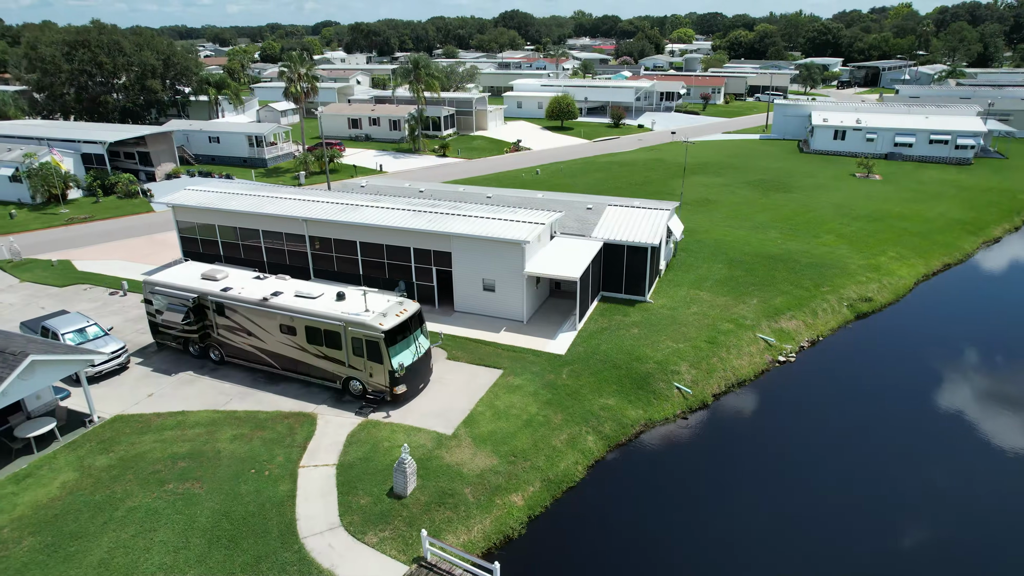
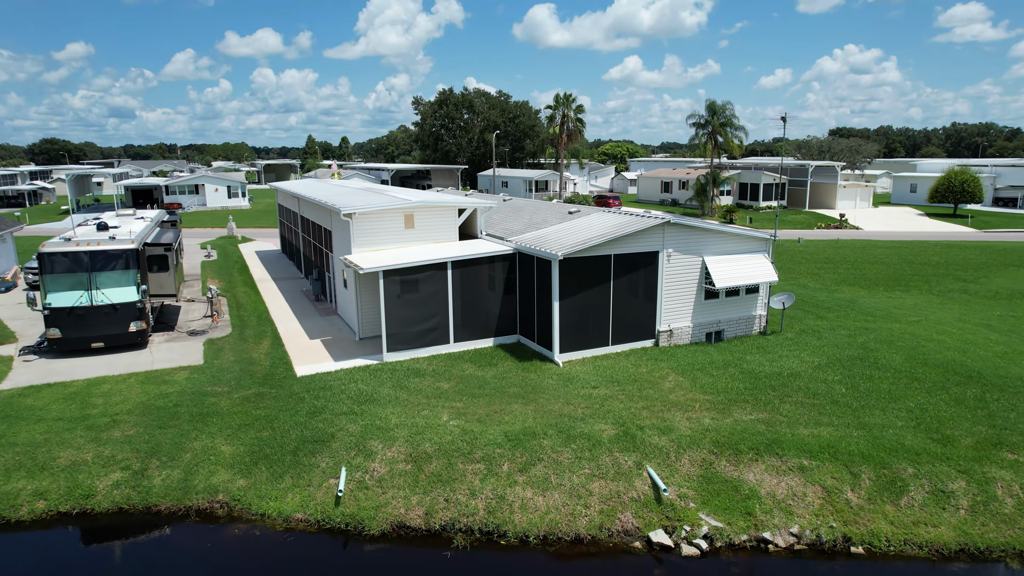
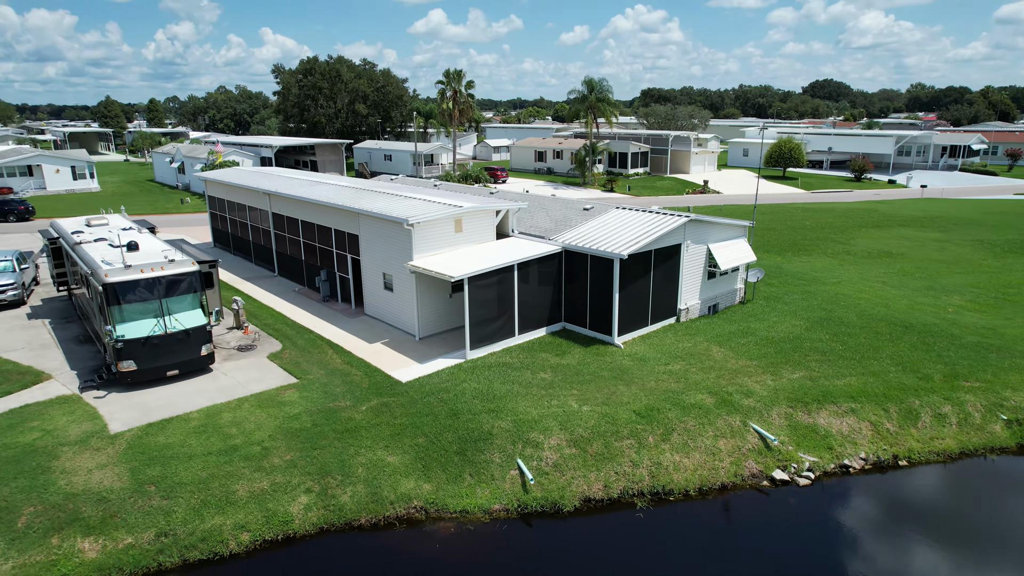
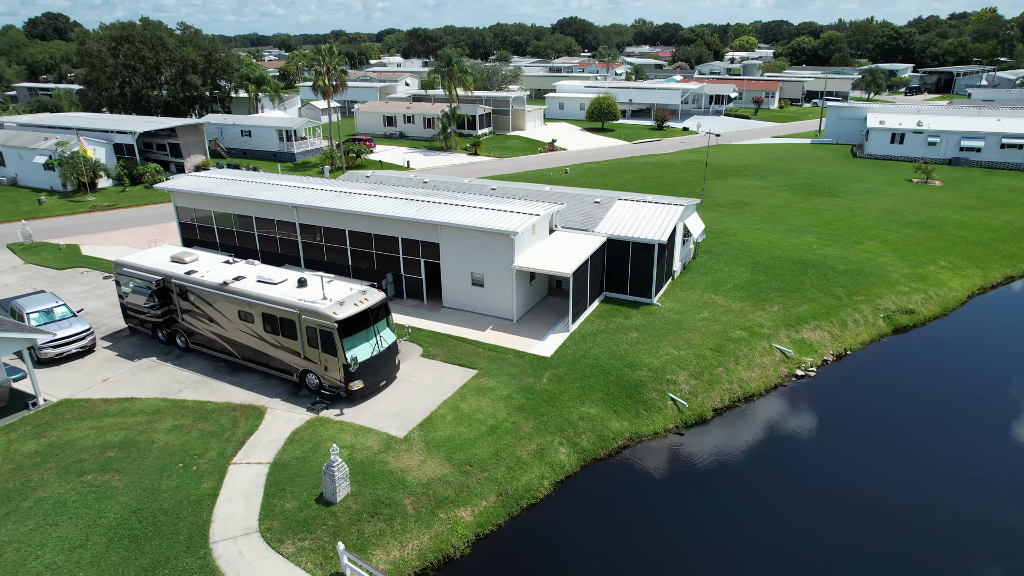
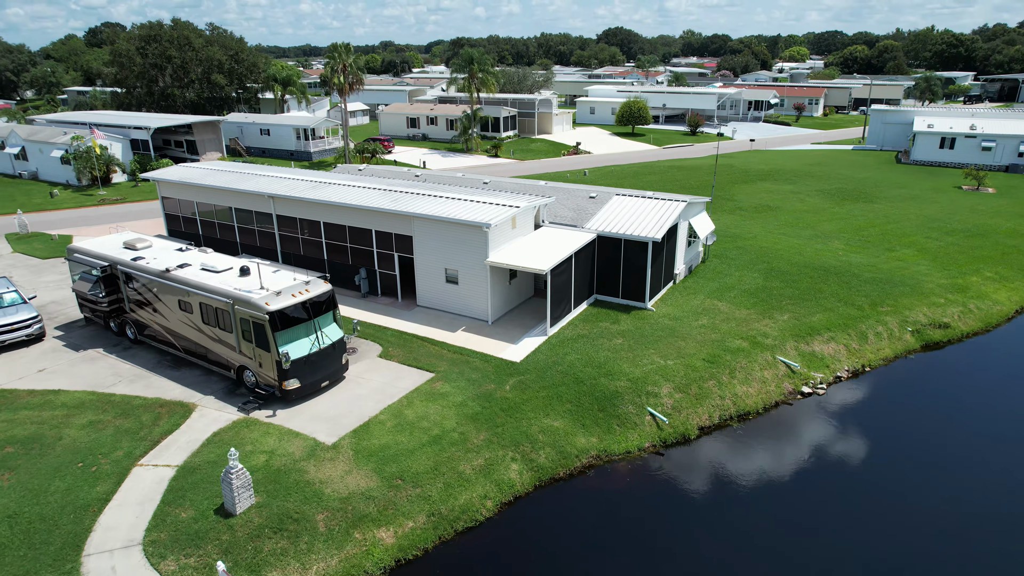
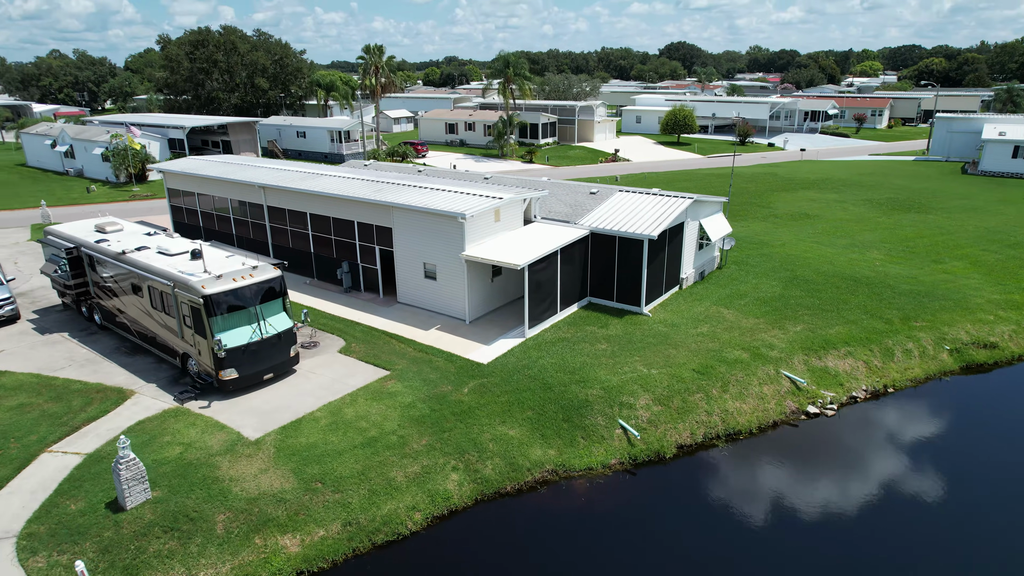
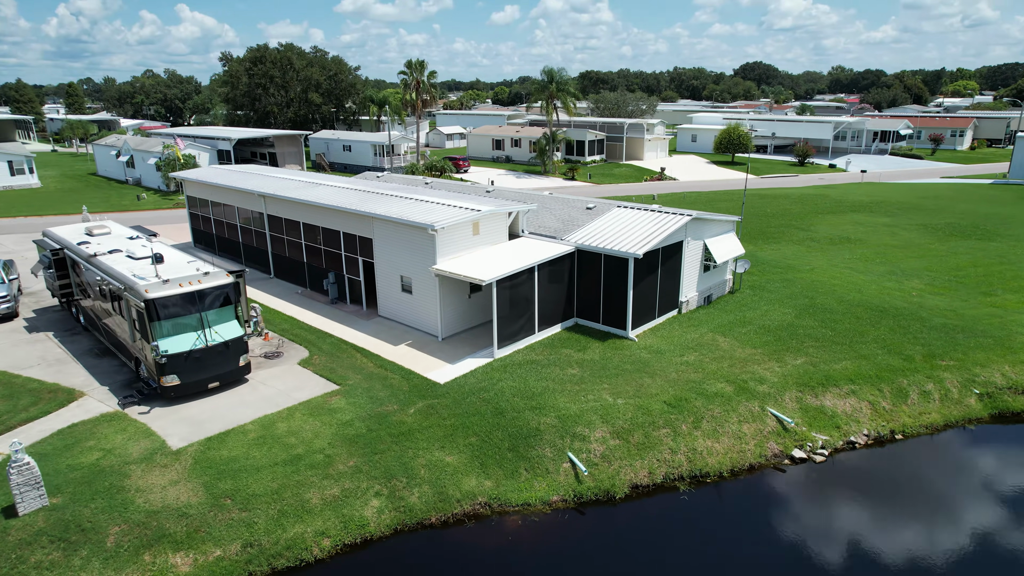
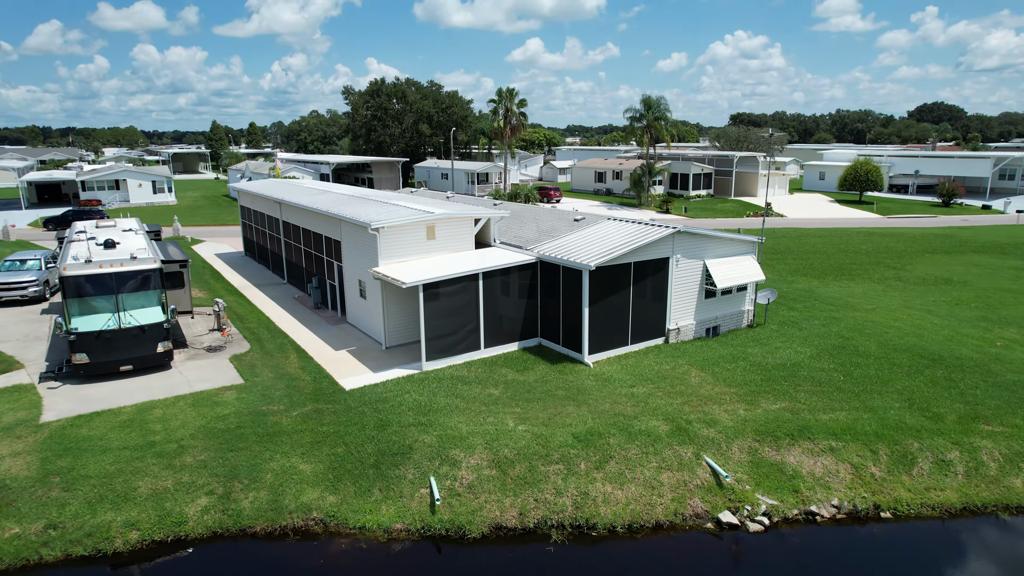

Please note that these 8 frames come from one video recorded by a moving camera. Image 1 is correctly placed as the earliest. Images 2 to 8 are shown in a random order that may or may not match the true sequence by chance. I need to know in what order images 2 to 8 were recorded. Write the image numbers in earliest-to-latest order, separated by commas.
4, 5, 6, 7, 3, 8, 2
